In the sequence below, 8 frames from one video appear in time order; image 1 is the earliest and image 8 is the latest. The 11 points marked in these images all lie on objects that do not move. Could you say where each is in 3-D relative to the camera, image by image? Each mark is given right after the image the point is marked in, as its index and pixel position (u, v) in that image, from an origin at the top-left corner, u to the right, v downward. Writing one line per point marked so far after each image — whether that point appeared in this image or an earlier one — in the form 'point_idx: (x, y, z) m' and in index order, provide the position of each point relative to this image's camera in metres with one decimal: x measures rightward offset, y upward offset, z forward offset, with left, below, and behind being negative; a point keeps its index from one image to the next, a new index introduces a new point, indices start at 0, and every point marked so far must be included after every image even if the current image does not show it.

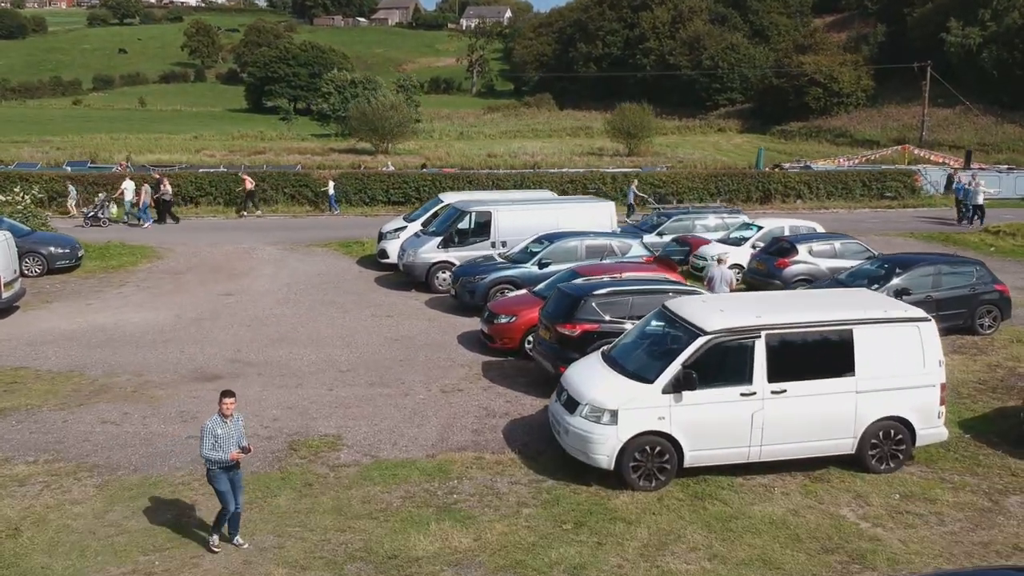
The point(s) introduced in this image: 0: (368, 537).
0: (-1.3, -2.3, +9.2) m
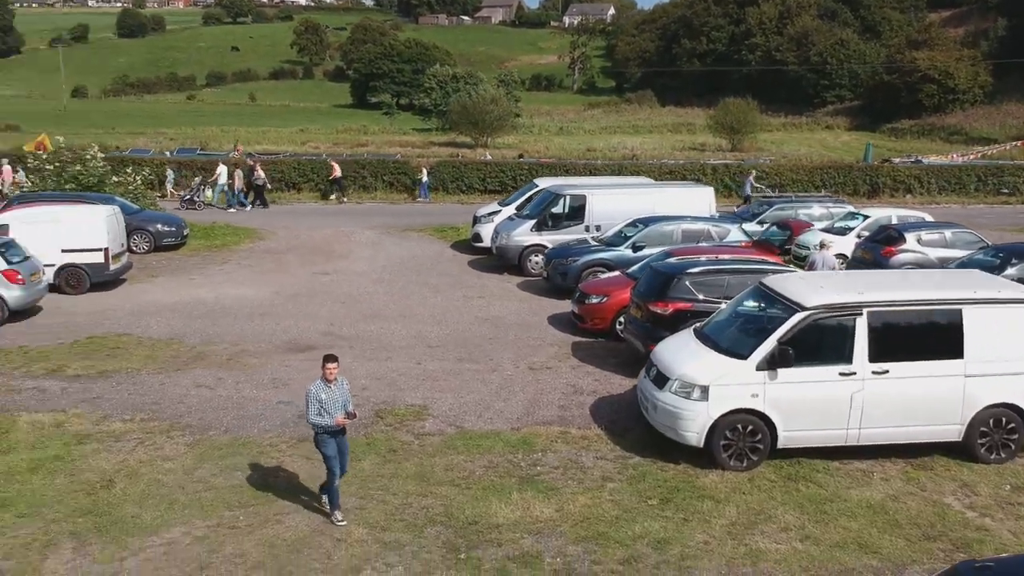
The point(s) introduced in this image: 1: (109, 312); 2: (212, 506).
0: (-0.6, -2.0, +9.1) m
1: (-6.8, -0.4, +16.6) m
2: (-2.7, -2.0, +9.0) m
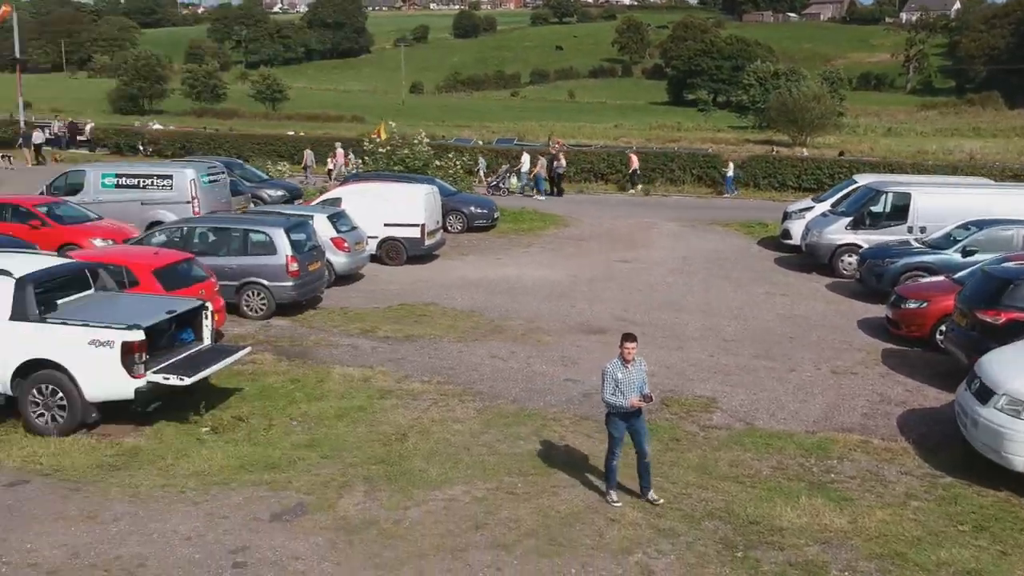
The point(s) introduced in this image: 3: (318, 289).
0: (+1.9, -1.8, +8.6) m
1: (-1.6, +0.1, +17.7) m
2: (-0.2, -1.7, +9.2) m
3: (-3.0, 0.0, +15.2) m
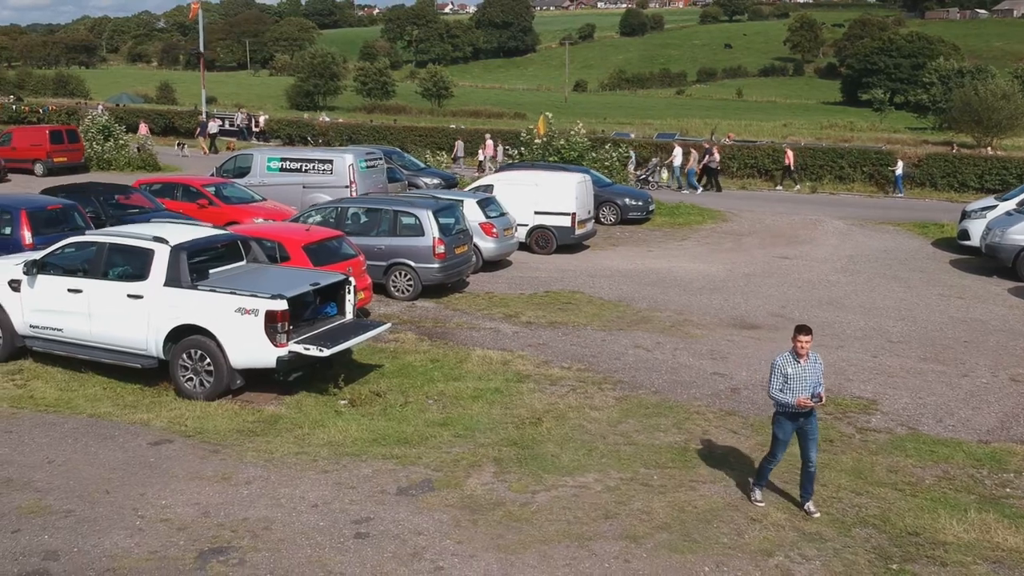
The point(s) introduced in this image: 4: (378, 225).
0: (+3.0, -1.7, +7.9) m
1: (+1.0, +0.3, +17.4) m
2: (+1.0, -1.5, +8.8) m
3: (-0.7, +0.2, +15.2) m
4: (-2.0, +1.0, +14.9) m
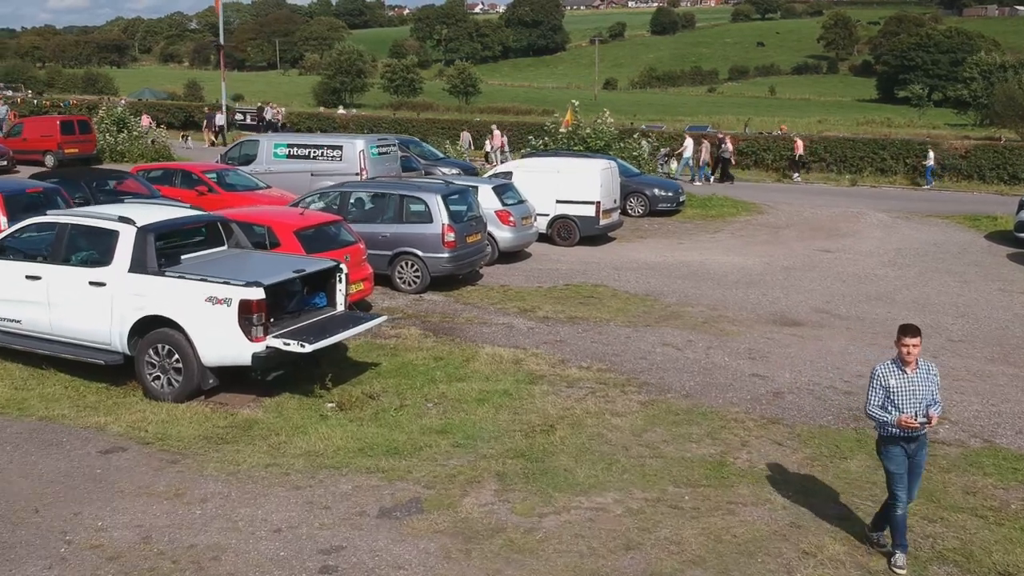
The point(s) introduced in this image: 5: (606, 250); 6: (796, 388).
0: (+3.0, -1.6, +6.5) m
1: (+1.3, +0.4, +16.1) m
2: (+1.1, -1.4, +7.5) m
3: (-0.5, +0.4, +13.9) m
4: (-1.8, +1.1, +13.7) m
5: (+1.7, +0.7, +17.6) m
6: (+2.8, -1.0, +9.6) m
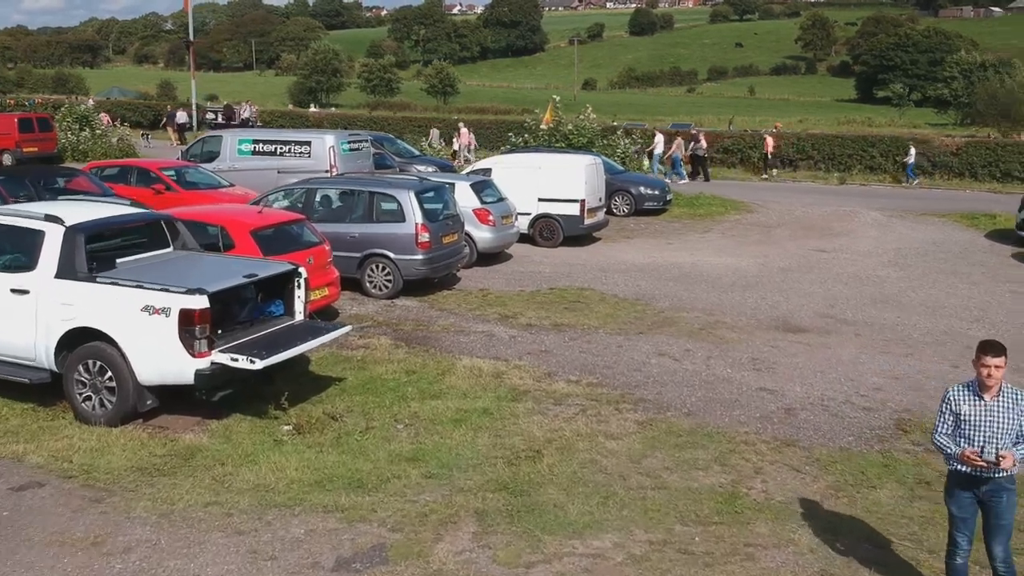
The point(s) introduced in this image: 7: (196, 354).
0: (+2.9, -1.7, +5.5) m
1: (+1.0, +0.3, +15.1) m
2: (+1.0, -1.5, +6.5) m
3: (-0.8, +0.3, +12.9) m
4: (-2.1, +1.0, +12.7) m
5: (+1.3, +0.6, +16.6) m
6: (+2.6, -1.0, +8.6) m
7: (-2.4, -0.5, +7.4) m
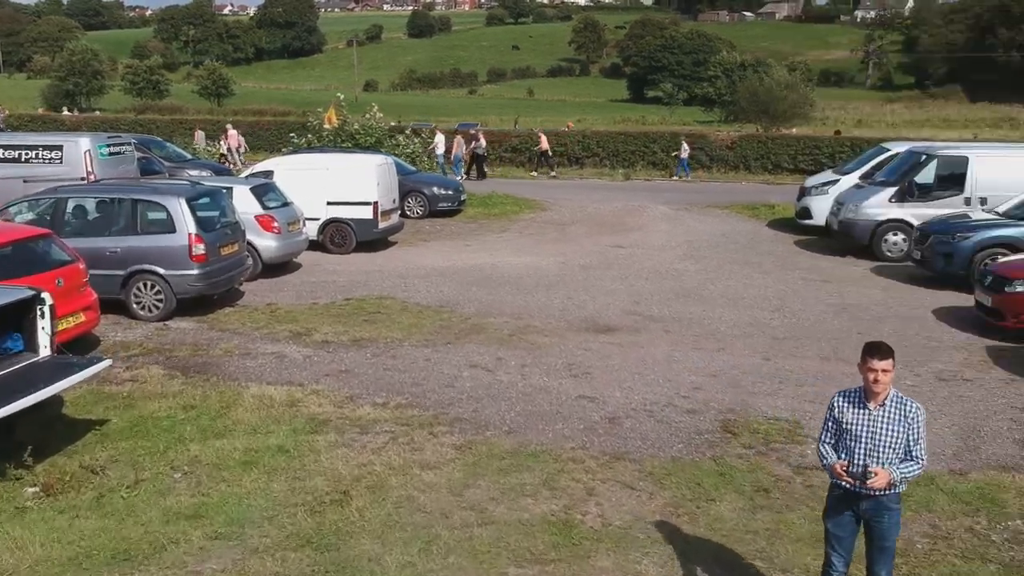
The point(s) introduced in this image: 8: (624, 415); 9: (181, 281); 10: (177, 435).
0: (+2.0, -1.6, +5.2) m
1: (-2.0, +0.2, +14.1) m
2: (-0.1, -1.5, +5.6) m
3: (-3.2, +0.1, +11.6) m
4: (-4.5, +0.8, +11.1) m
5: (-2.0, +0.5, +15.6) m
6: (+1.0, -1.0, +8.1) m
7: (-3.6, -0.7, +5.9) m
8: (+0.9, -1.0, +8.0) m
9: (-3.6, +0.1, +10.9) m
10: (-2.6, -1.1, +7.5) m
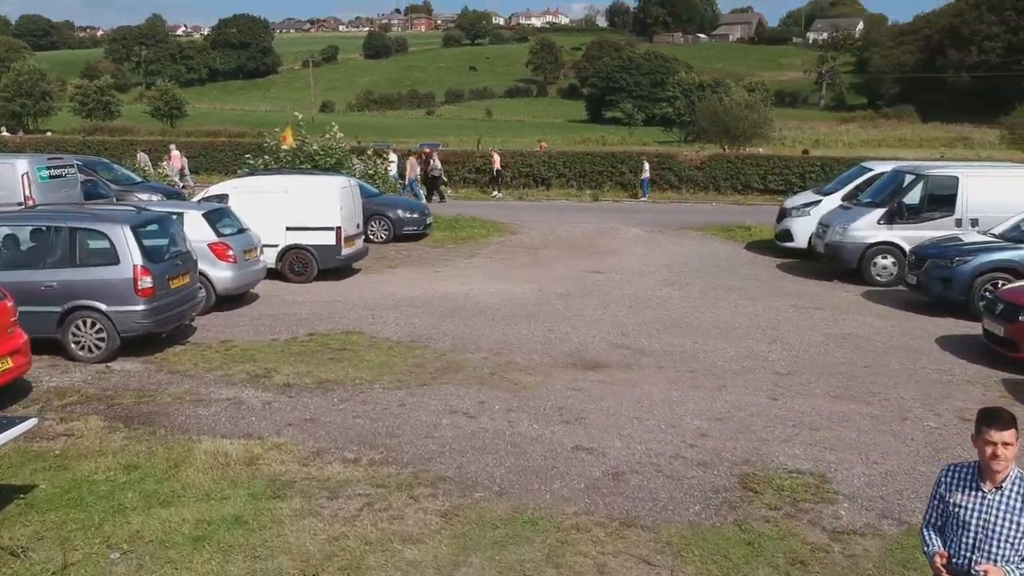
0: (+2.0, -1.8, +4.3) m
1: (-2.3, -0.2, +13.1) m
2: (-0.1, -1.8, +4.7) m
3: (-3.5, -0.3, +10.5) m
4: (-4.7, +0.4, +10.0) m
5: (-2.4, 0.0, +14.6) m
6: (+0.9, -1.3, +7.2) m
7: (-3.6, -1.0, +4.8) m
8: (+0.8, -1.3, +7.1) m
9: (-3.9, -0.3, +9.8) m
10: (-2.6, -1.4, +6.5) m
